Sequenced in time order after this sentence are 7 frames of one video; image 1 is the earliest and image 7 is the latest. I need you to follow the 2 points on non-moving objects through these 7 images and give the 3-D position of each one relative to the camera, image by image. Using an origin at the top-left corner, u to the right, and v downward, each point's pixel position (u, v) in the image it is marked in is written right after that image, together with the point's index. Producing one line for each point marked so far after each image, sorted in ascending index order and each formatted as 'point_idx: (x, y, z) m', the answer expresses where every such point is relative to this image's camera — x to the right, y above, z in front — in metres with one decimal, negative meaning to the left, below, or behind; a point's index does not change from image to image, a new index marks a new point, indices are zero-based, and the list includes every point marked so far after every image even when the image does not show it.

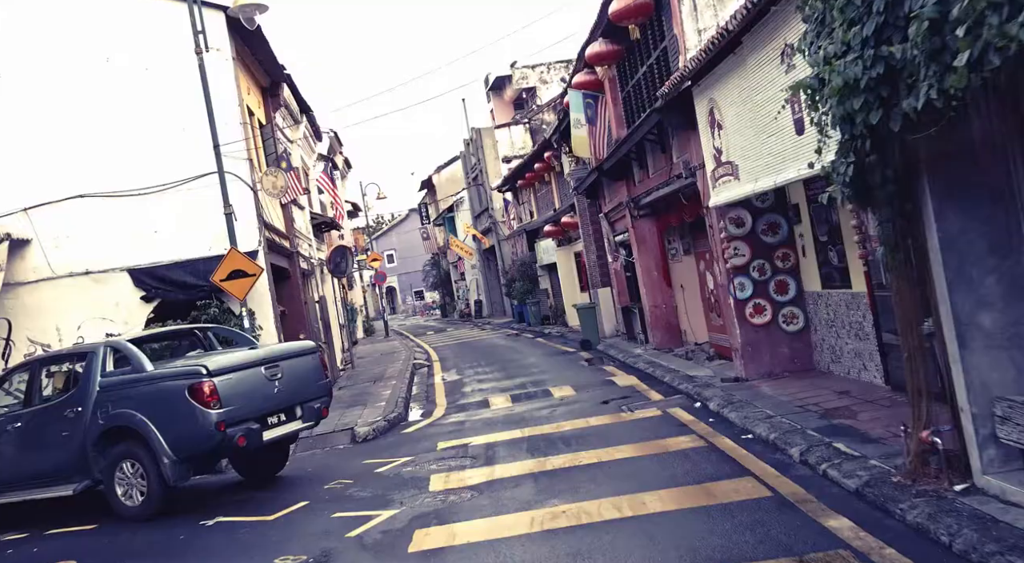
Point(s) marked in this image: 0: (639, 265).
0: (+2.6, +0.3, +19.3) m
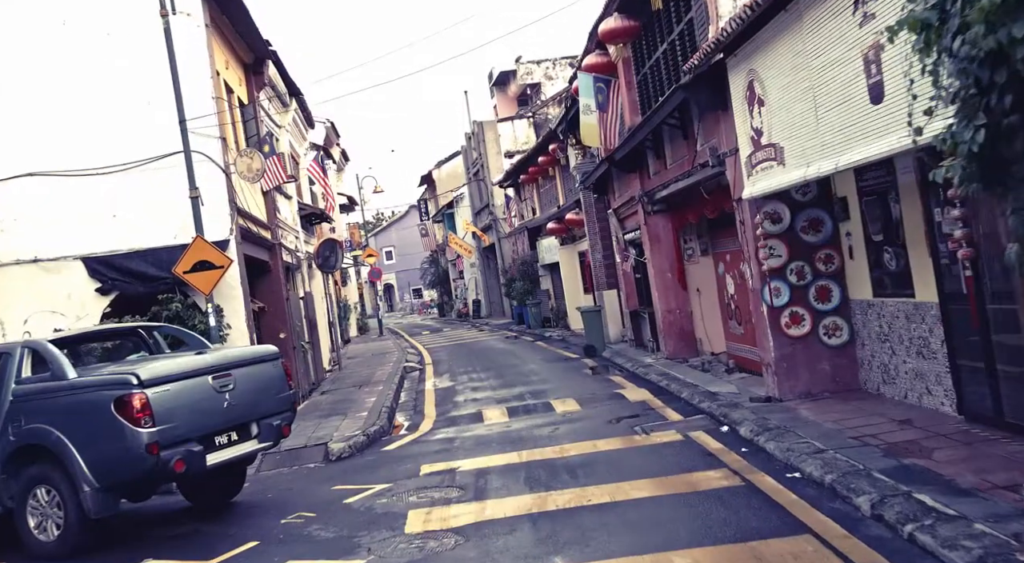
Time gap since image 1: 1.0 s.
0: (+2.6, +0.3, +17.6) m
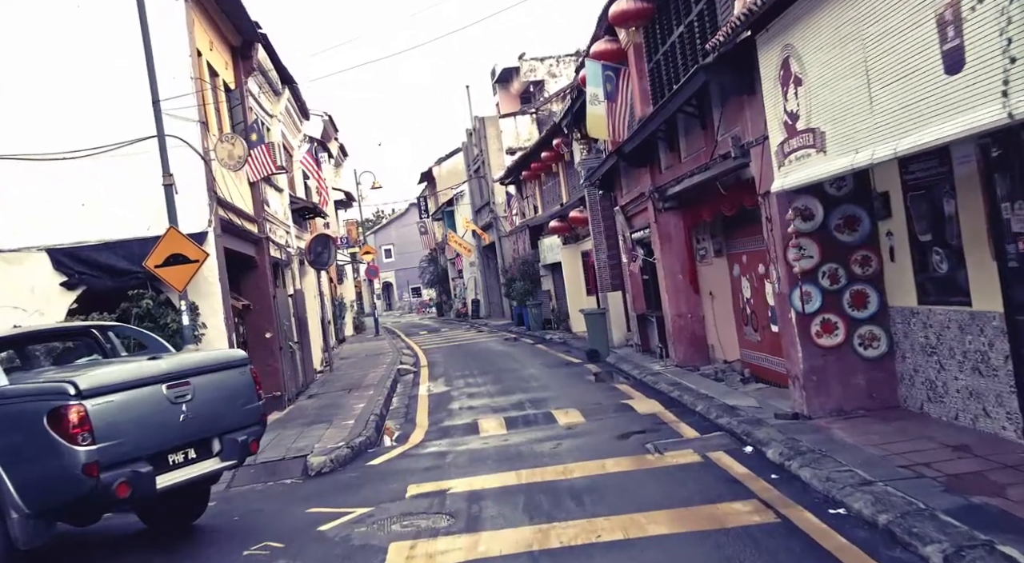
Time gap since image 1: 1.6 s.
0: (+2.6, +0.3, +16.5) m
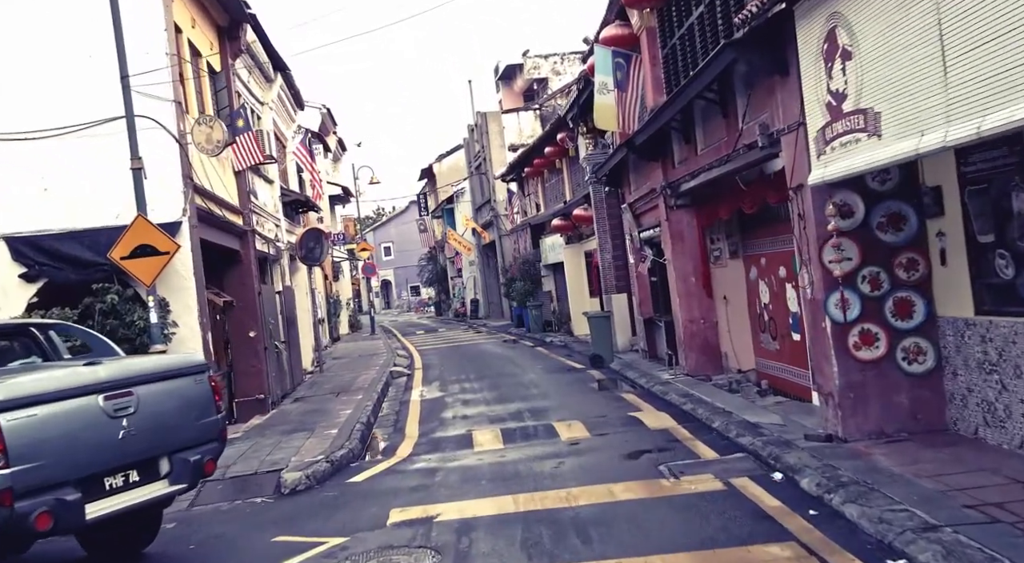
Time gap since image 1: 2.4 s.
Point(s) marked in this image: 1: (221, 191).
0: (+2.6, +0.2, +15.4) m
1: (-4.7, +1.5, +15.6) m
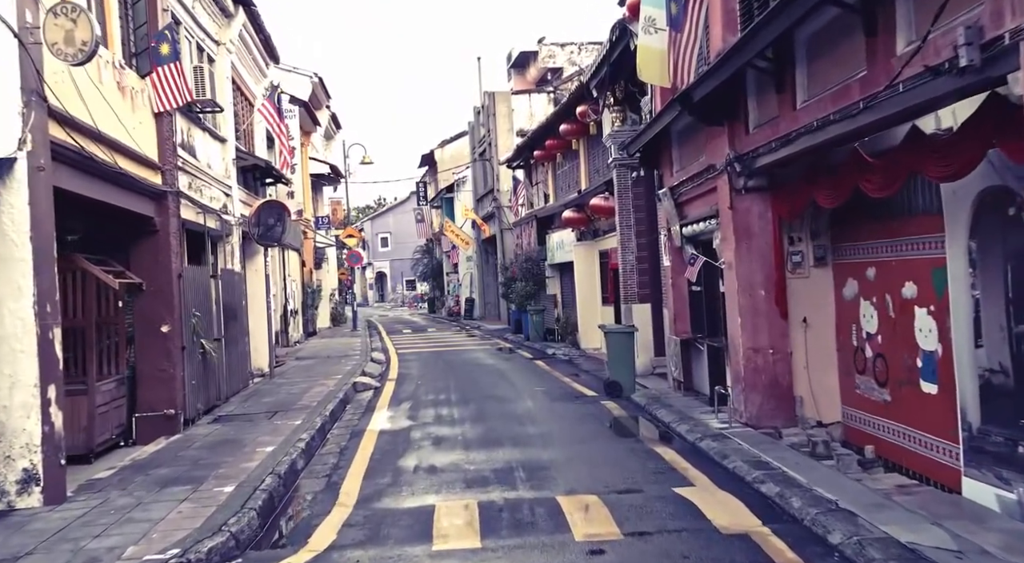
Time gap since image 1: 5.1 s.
0: (+2.6, +0.1, +11.1) m
1: (-4.6, +1.8, +11.3) m
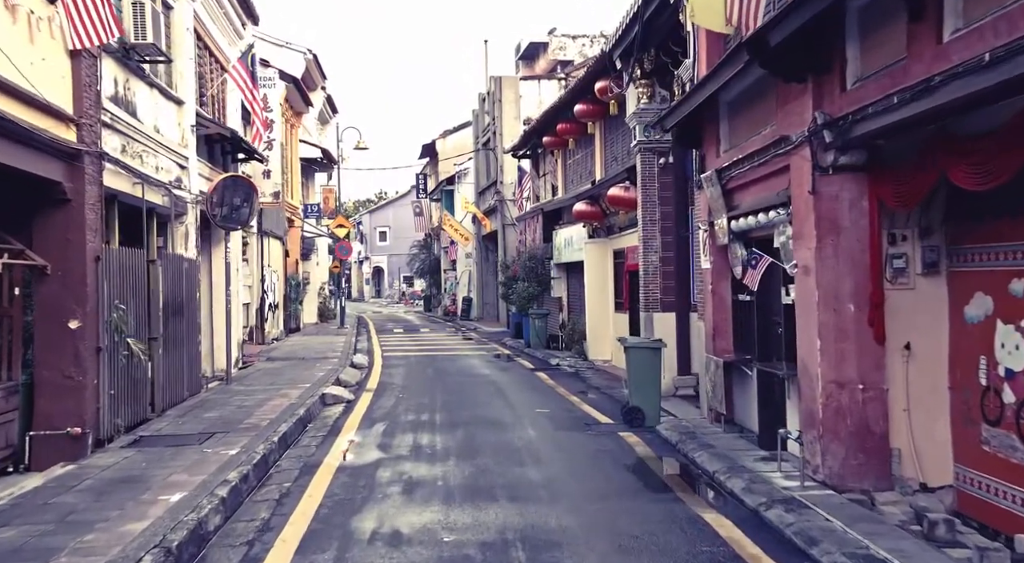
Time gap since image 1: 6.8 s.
0: (+2.6, 0.0, +8.3) m
1: (-4.5, +2.0, +8.5) m
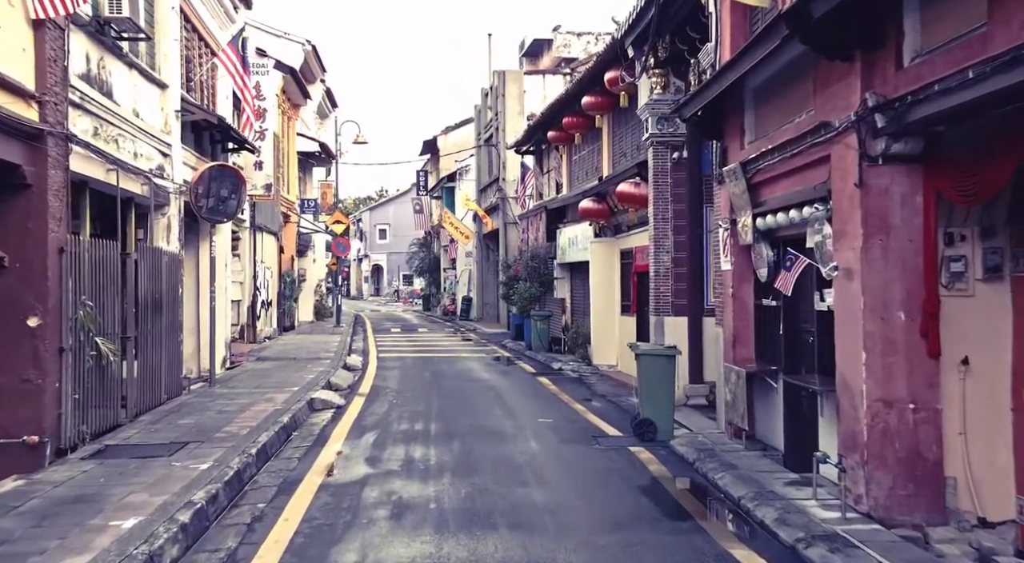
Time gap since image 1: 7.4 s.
0: (+2.6, 0.0, +7.4) m
1: (-4.5, +2.0, +7.6) m
